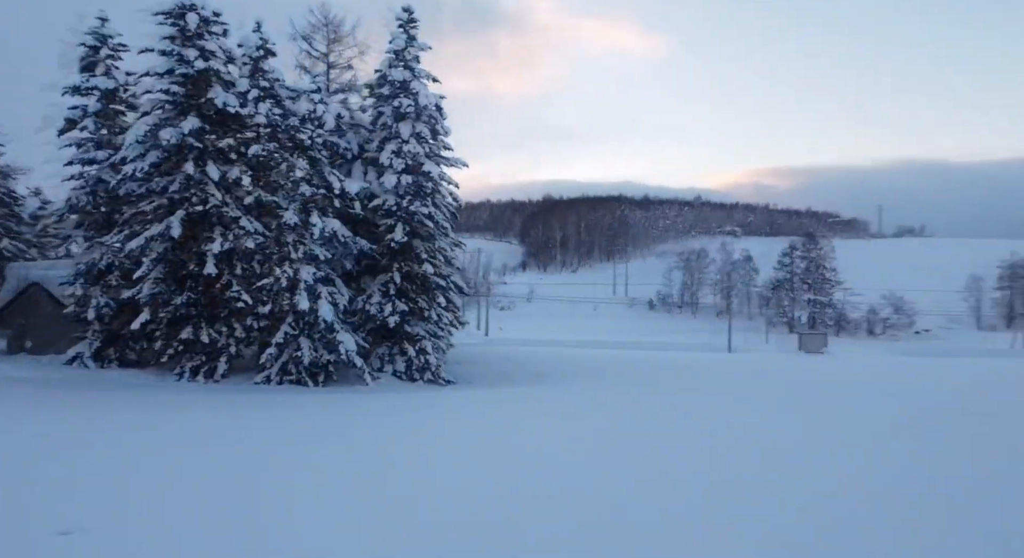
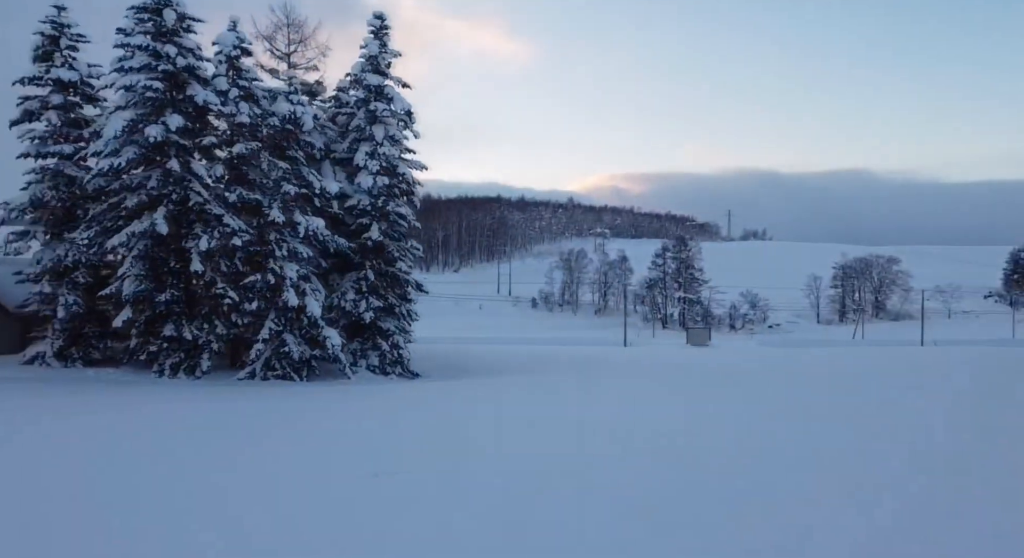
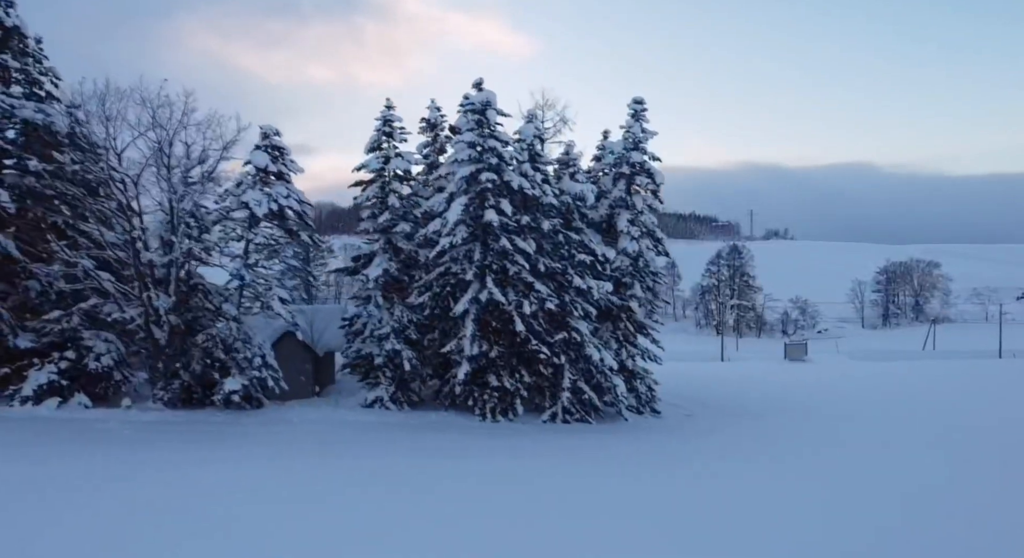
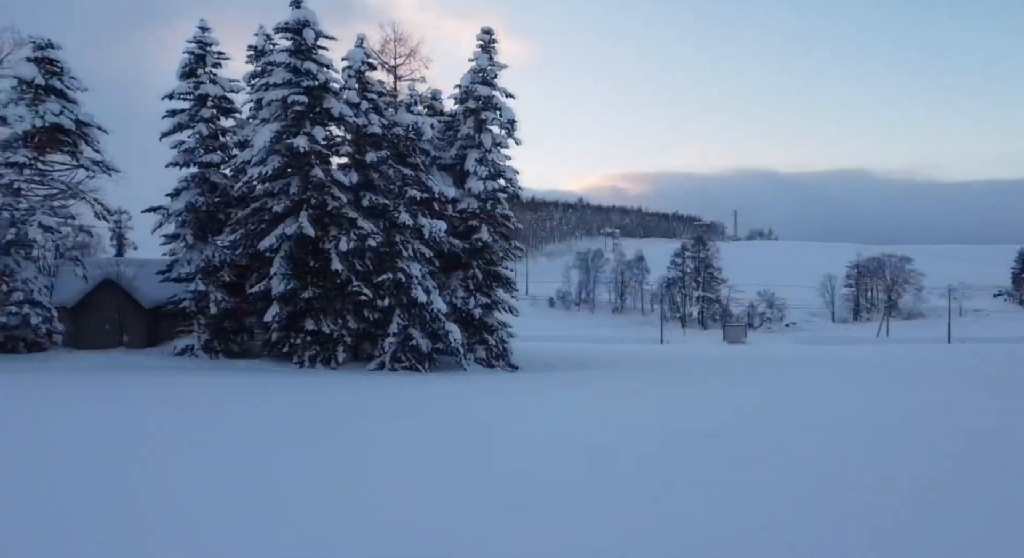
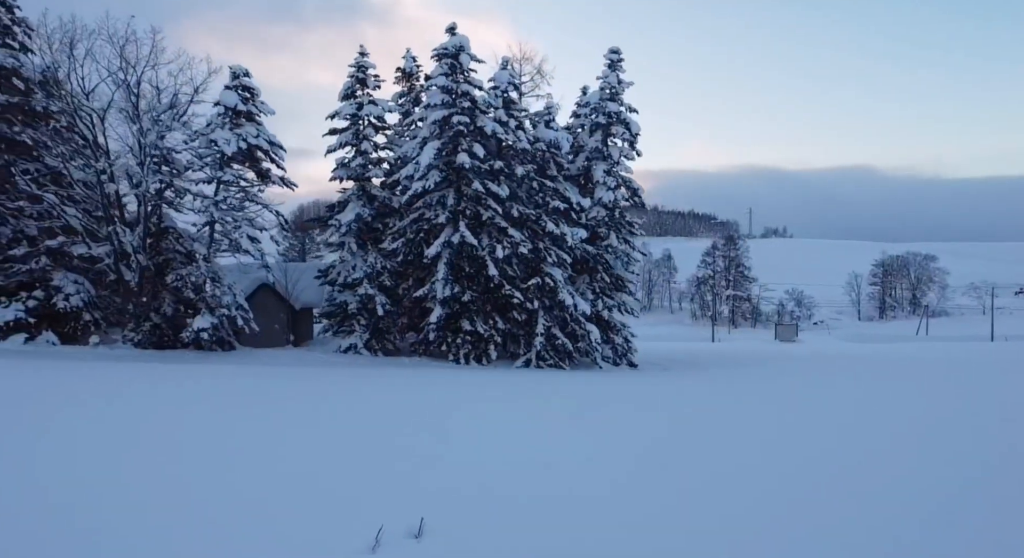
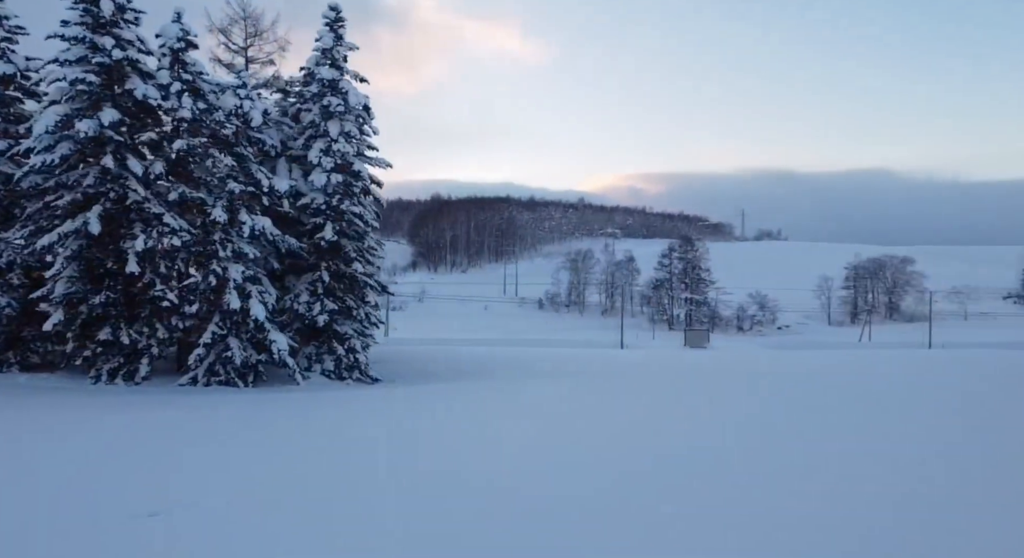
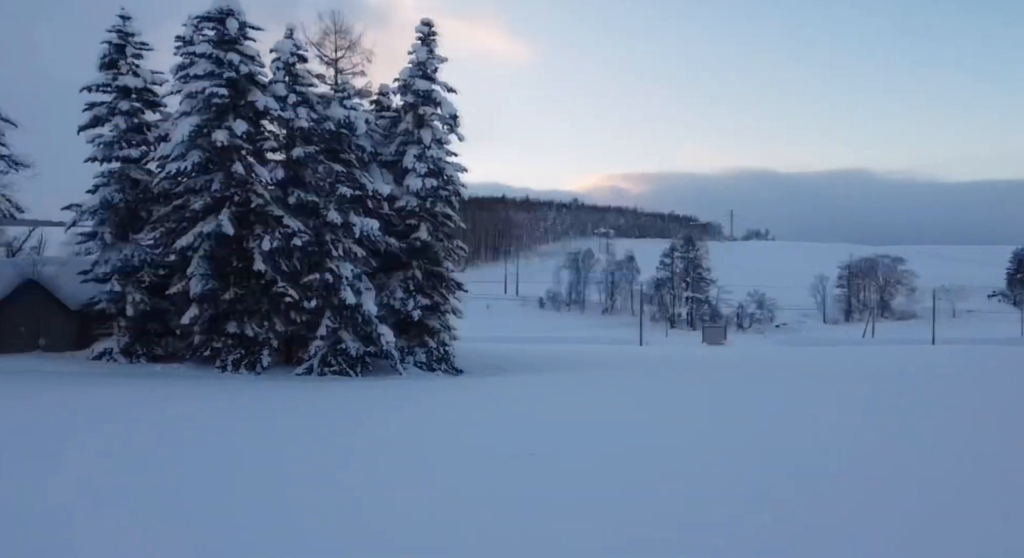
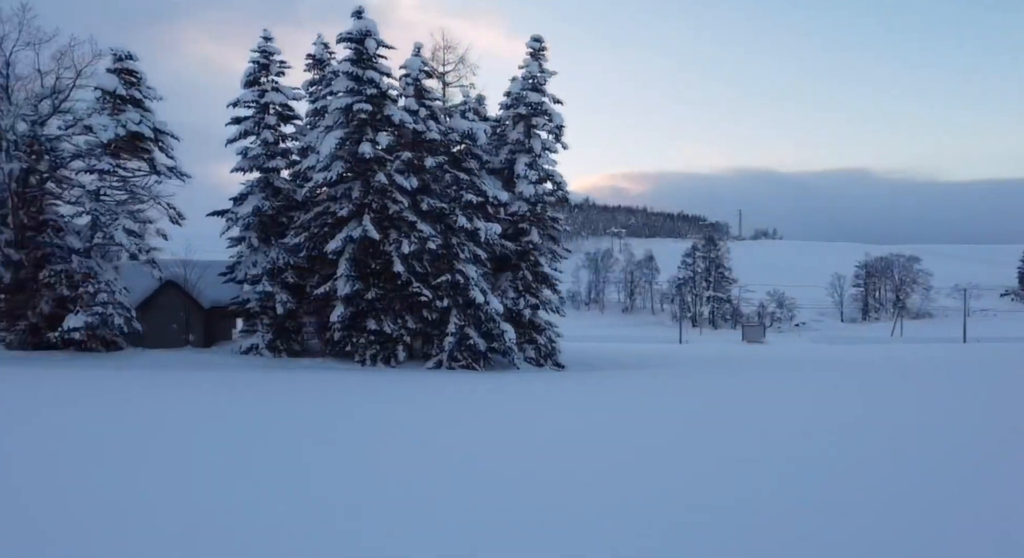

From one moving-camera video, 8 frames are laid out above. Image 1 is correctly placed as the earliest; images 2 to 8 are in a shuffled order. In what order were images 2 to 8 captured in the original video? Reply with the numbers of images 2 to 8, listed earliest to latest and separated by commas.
6, 2, 7, 4, 8, 5, 3
